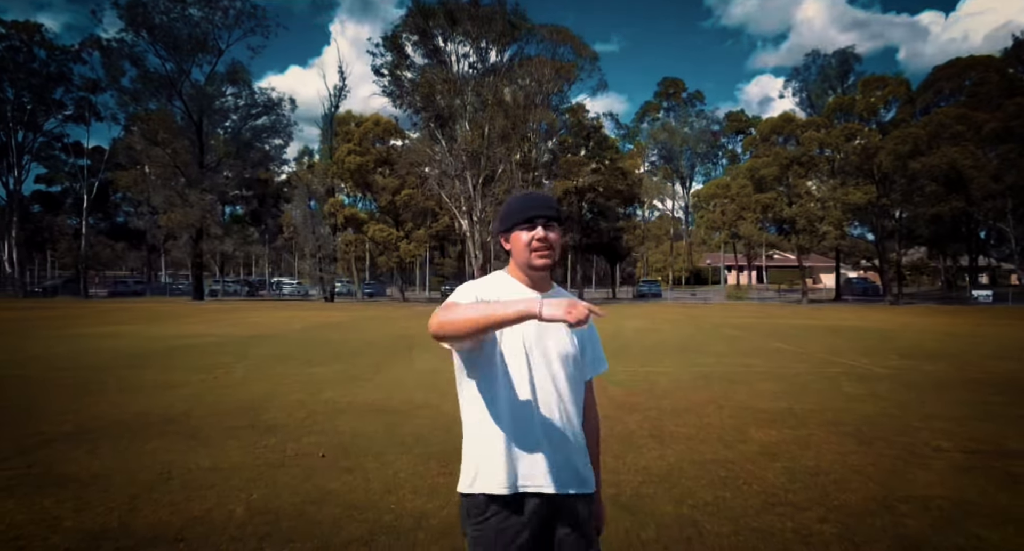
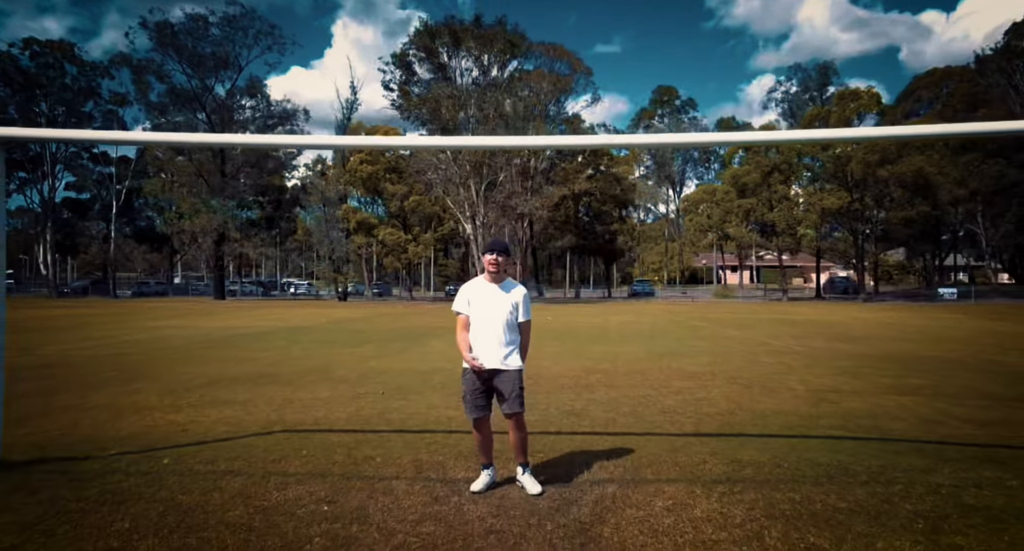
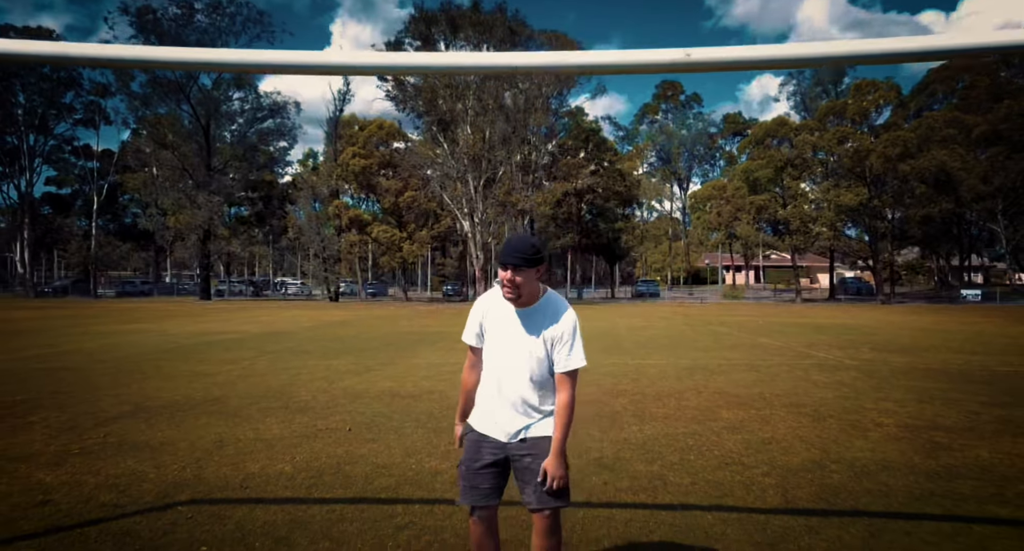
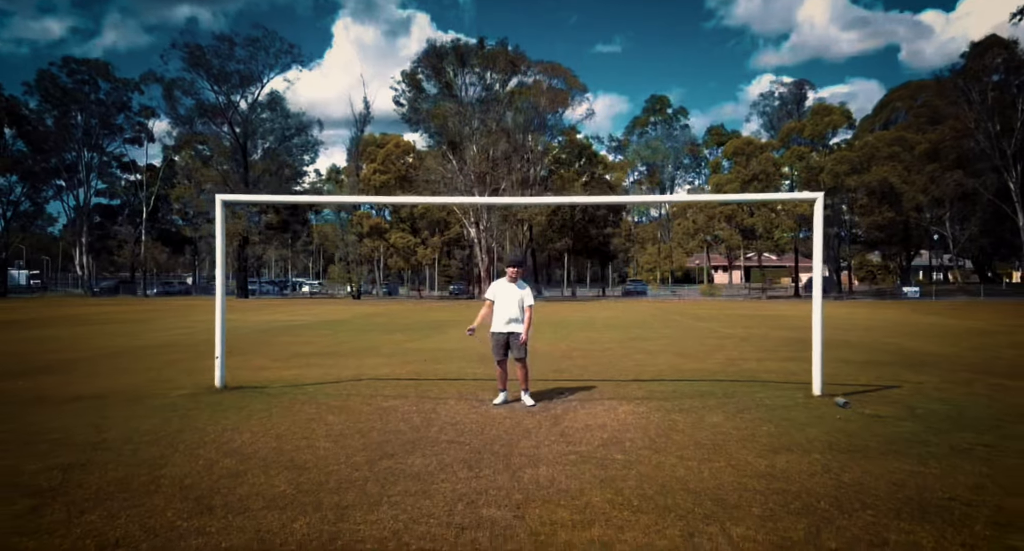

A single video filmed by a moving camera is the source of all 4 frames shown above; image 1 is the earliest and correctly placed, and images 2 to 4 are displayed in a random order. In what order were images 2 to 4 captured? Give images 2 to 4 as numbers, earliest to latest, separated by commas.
3, 2, 4
